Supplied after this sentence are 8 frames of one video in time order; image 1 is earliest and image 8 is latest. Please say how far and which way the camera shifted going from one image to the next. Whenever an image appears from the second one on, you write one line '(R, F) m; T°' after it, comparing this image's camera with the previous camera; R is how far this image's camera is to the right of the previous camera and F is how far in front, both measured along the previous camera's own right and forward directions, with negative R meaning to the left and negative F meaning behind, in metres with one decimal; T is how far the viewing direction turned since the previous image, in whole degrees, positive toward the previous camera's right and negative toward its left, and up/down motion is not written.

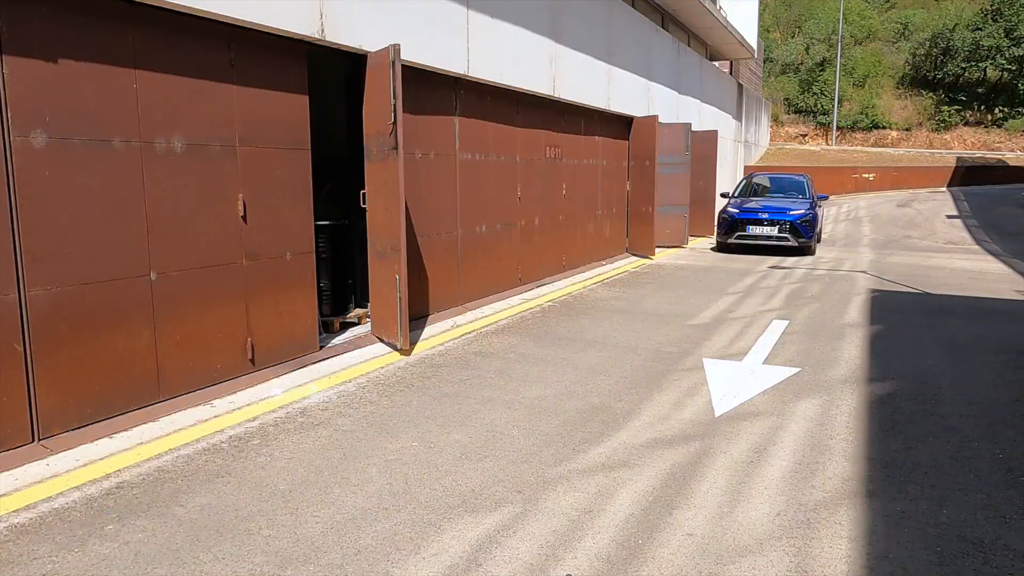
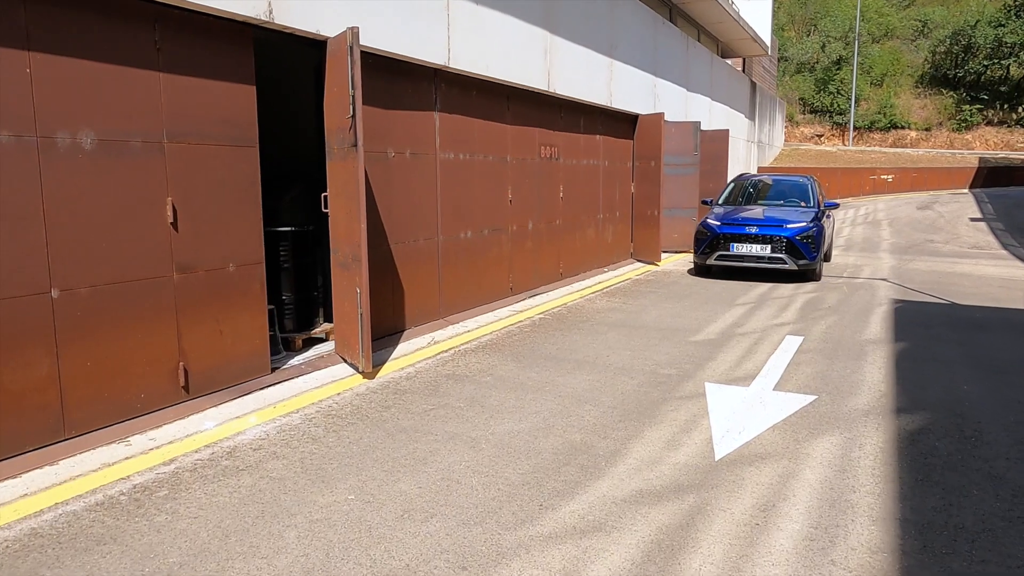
(+0.3, +0.7) m; -1°
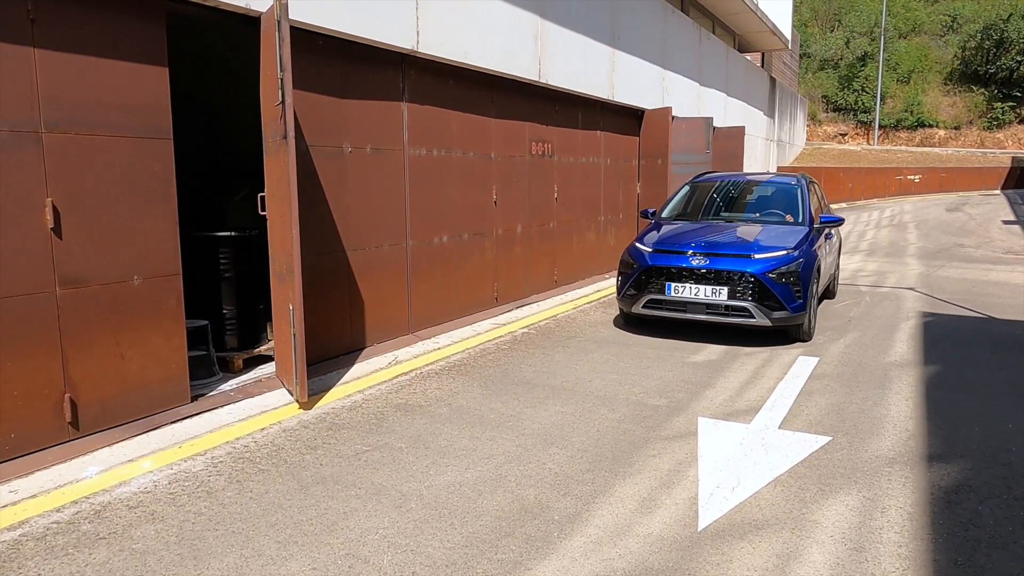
(+0.4, +0.8) m; -2°
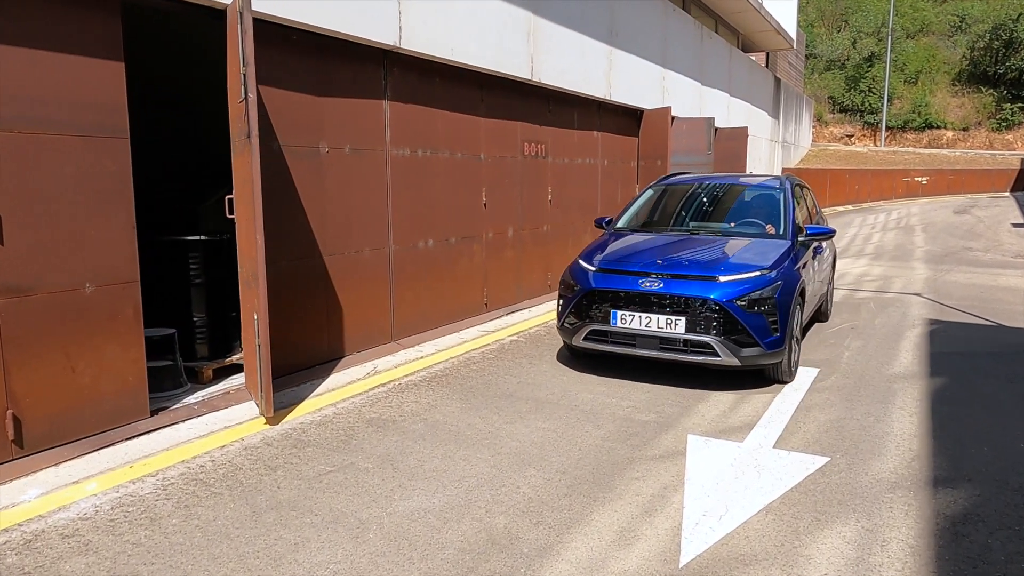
(+0.2, +0.3) m; 0°
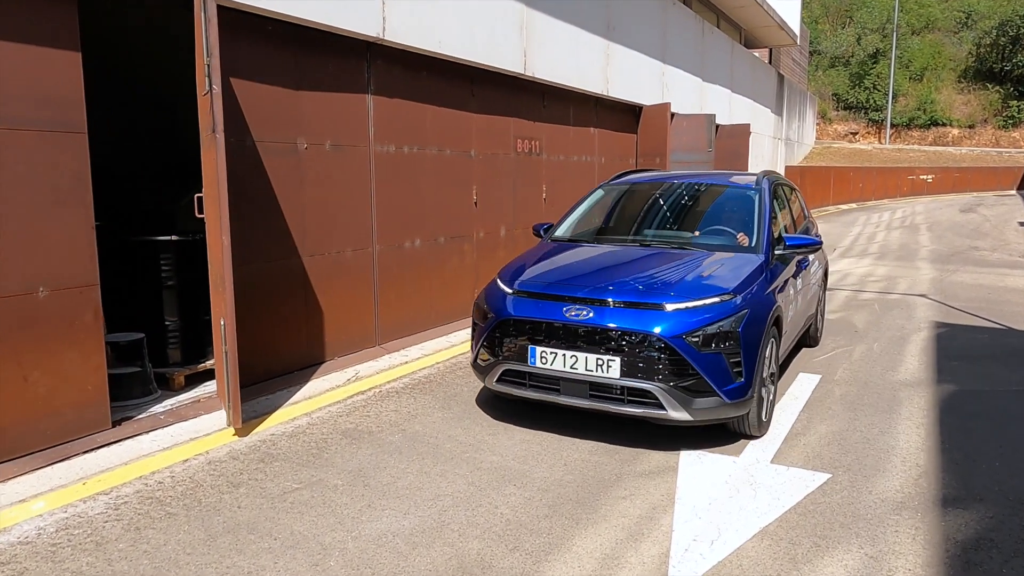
(+0.1, +0.3) m; 0°
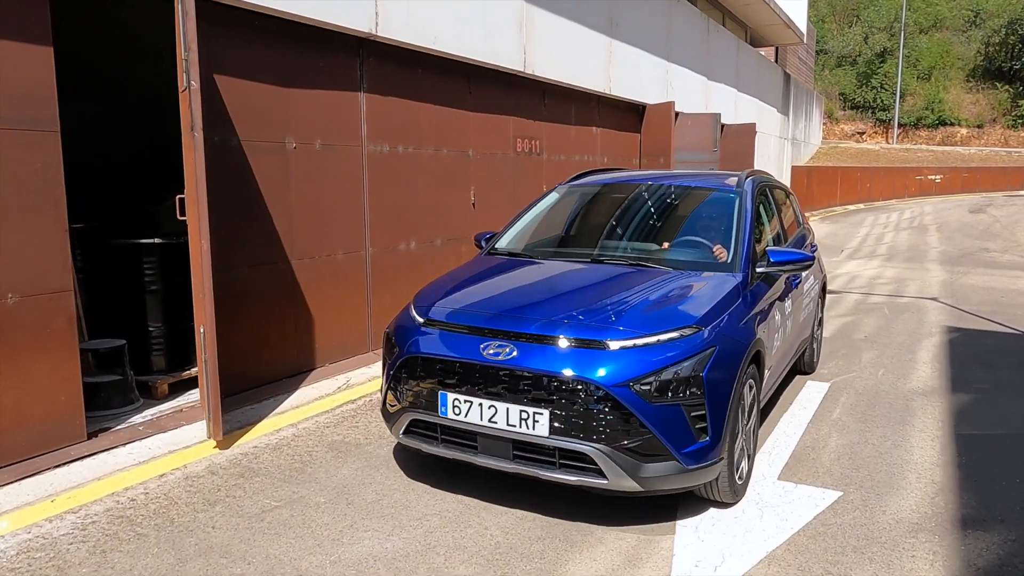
(+0.1, +0.2) m; 0°
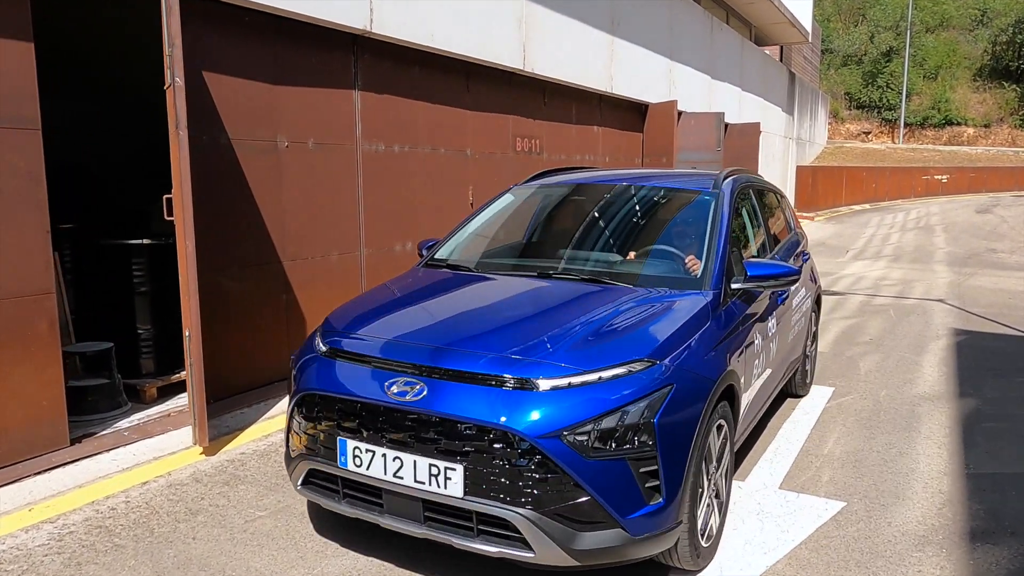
(+0.1, +0.1) m; 0°
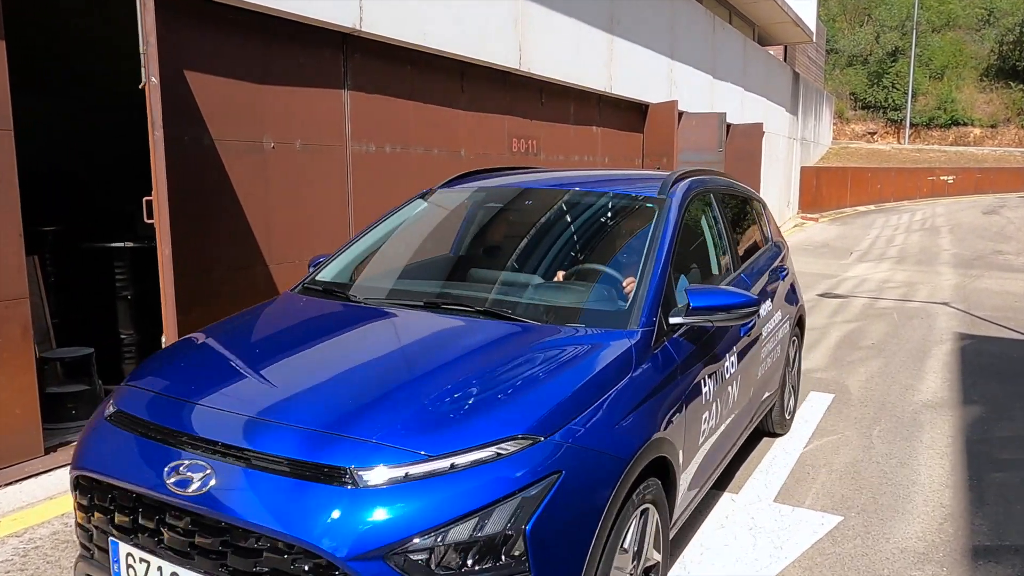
(+0.1, +0.1) m; 0°
